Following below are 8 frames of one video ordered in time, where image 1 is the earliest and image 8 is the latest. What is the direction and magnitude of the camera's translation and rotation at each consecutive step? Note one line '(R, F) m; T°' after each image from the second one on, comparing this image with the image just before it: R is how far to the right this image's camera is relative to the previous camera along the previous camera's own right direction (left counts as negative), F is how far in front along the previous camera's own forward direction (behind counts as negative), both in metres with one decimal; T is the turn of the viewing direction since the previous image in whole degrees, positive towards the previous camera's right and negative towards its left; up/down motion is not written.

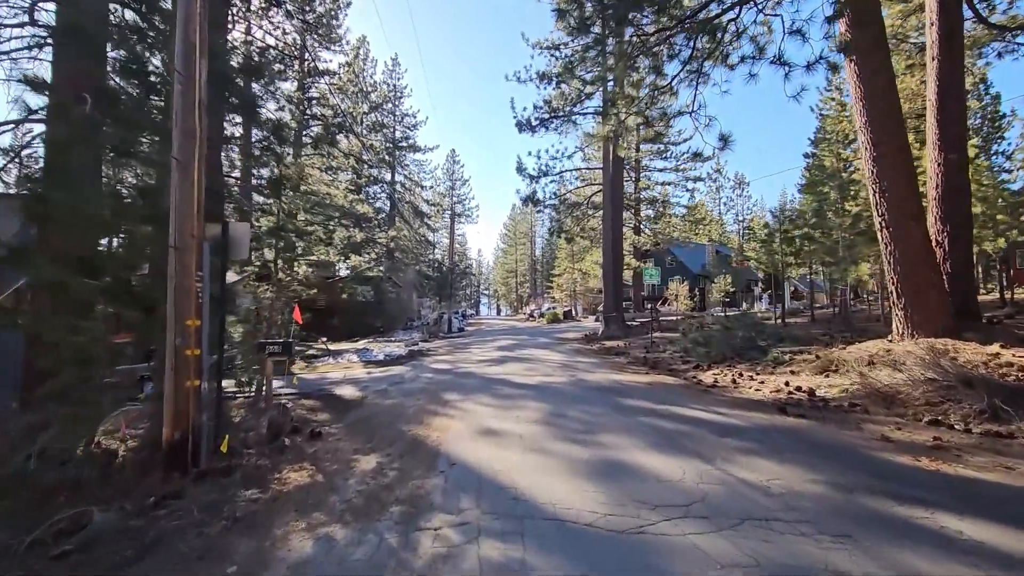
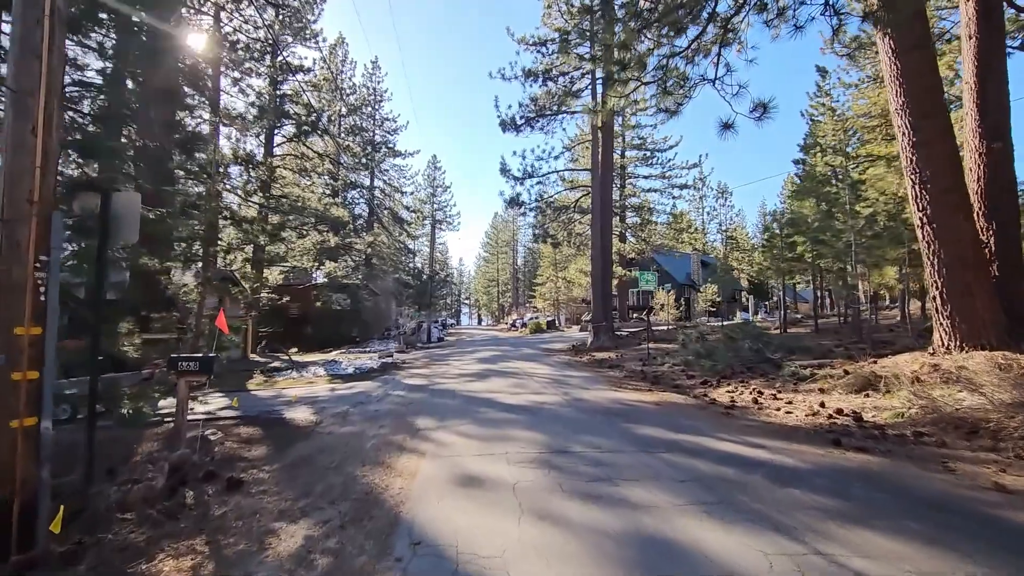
(-0.1, +1.4) m; +2°
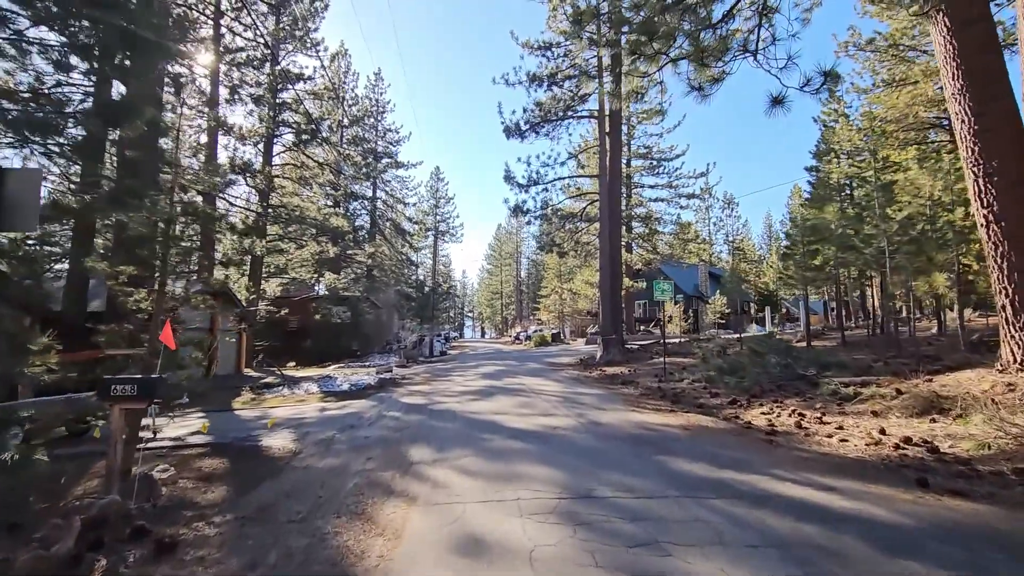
(-0.1, +0.9) m; 0°
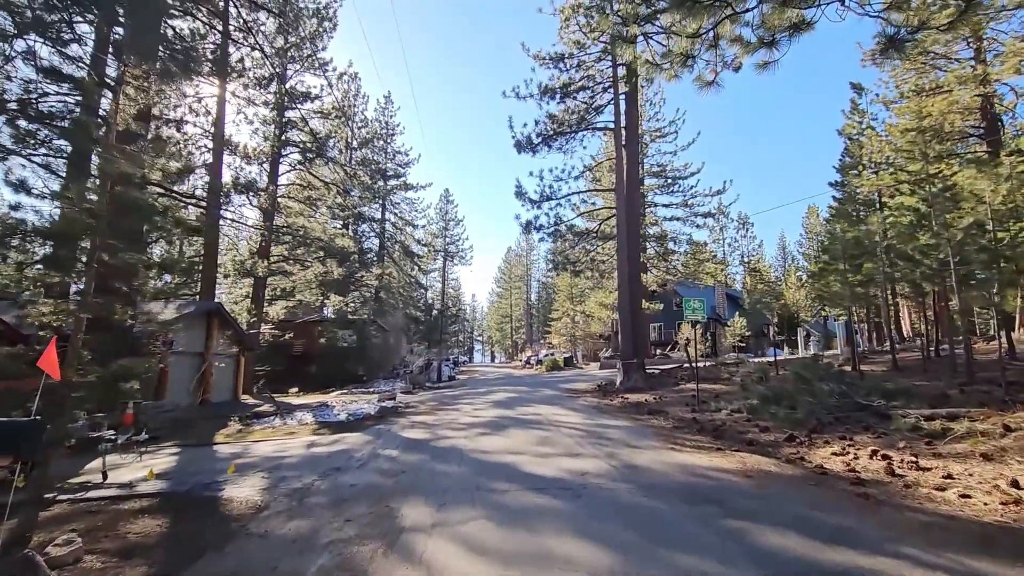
(-0.1, +1.2) m; -1°
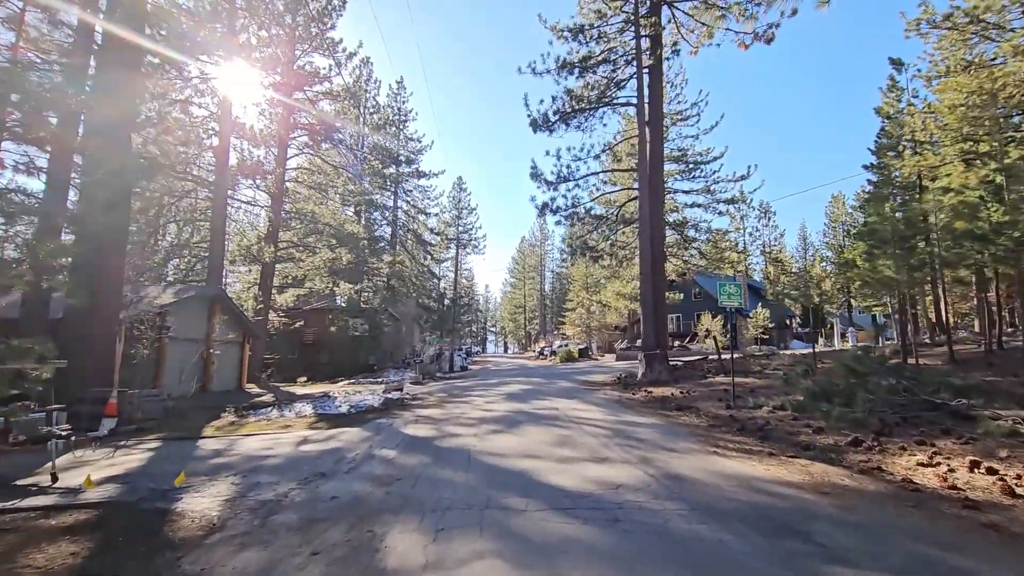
(0.0, +1.1) m; -1°
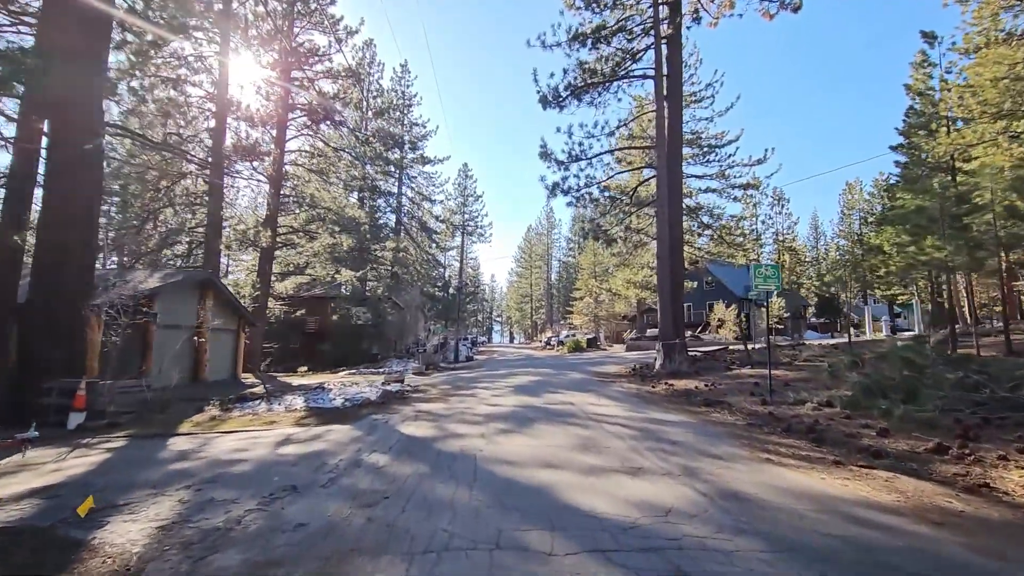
(-0.1, +1.1) m; -1°
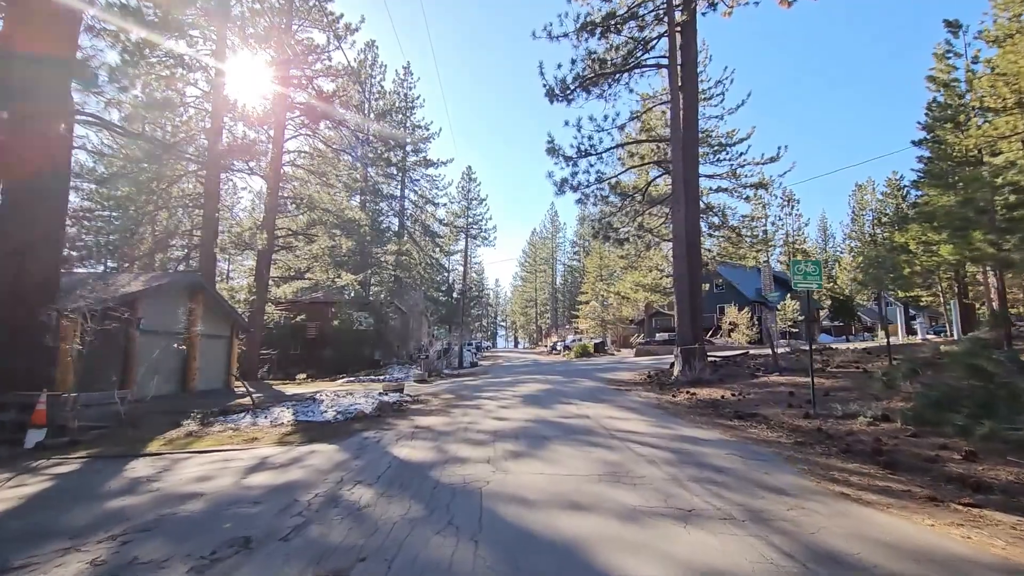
(-0.1, +1.0) m; 0°
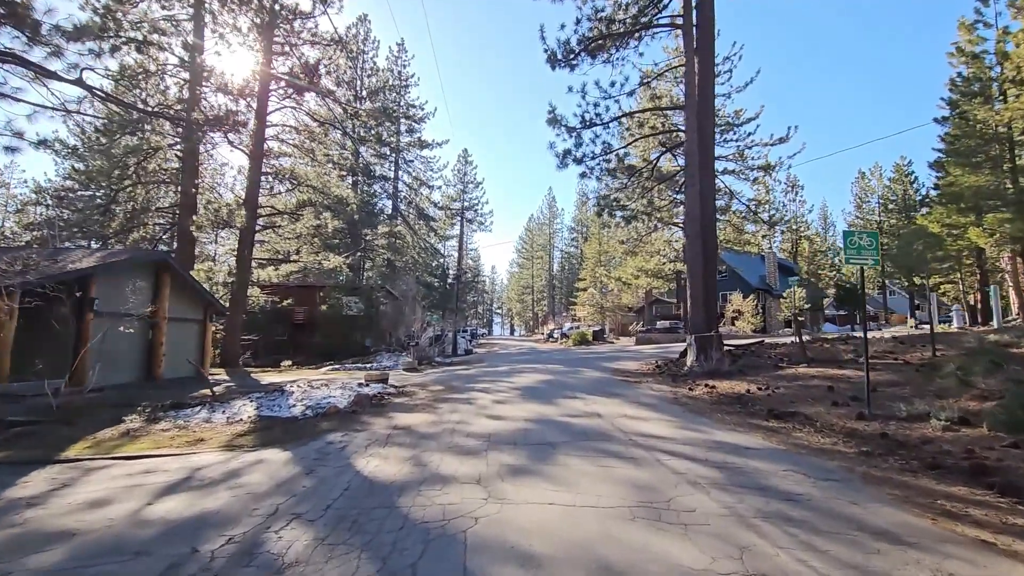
(0.0, +1.4) m; 0°
